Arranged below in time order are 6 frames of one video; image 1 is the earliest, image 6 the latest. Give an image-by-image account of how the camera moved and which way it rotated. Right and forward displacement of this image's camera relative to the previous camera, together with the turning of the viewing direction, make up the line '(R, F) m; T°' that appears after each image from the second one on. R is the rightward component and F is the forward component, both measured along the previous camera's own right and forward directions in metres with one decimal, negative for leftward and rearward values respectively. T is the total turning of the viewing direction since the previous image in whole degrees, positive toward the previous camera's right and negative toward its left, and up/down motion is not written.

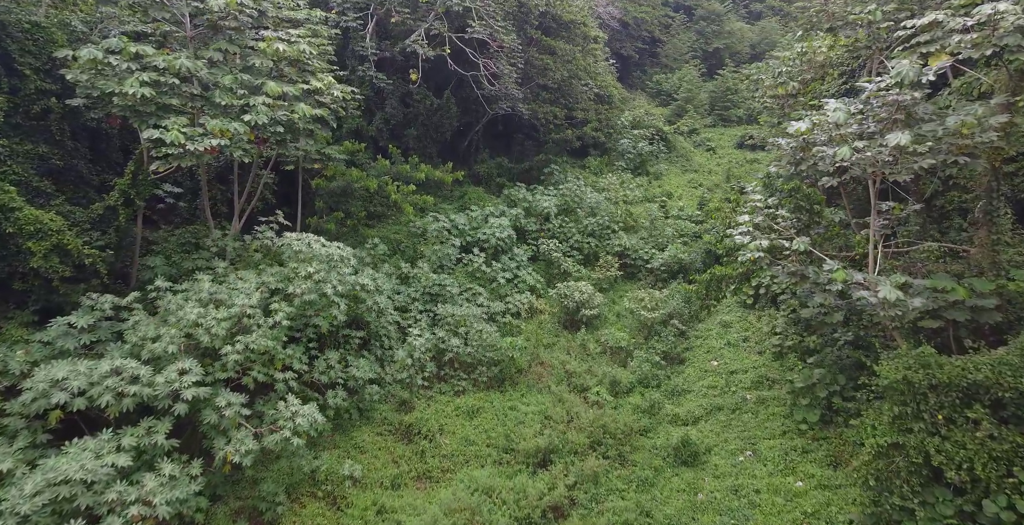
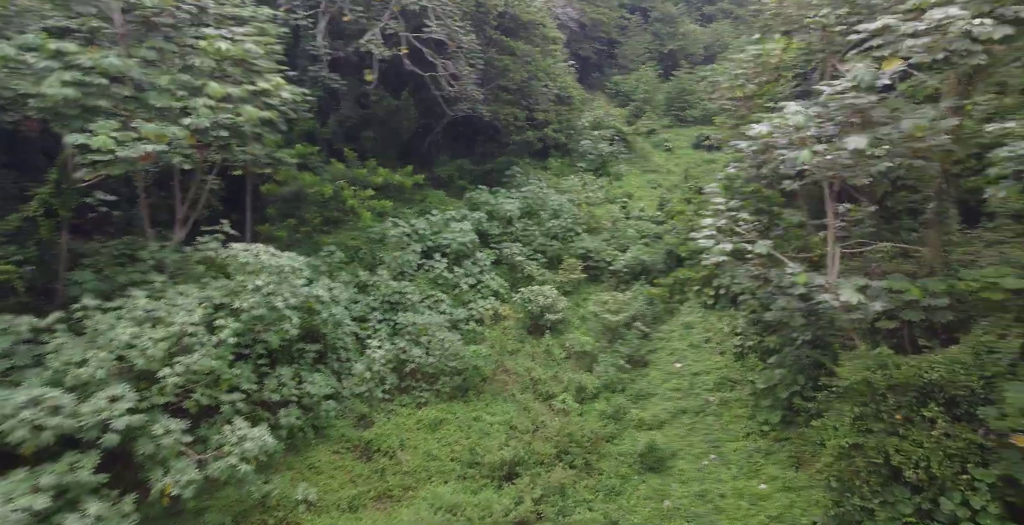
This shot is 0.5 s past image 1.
(0.0, +0.1) m; +4°
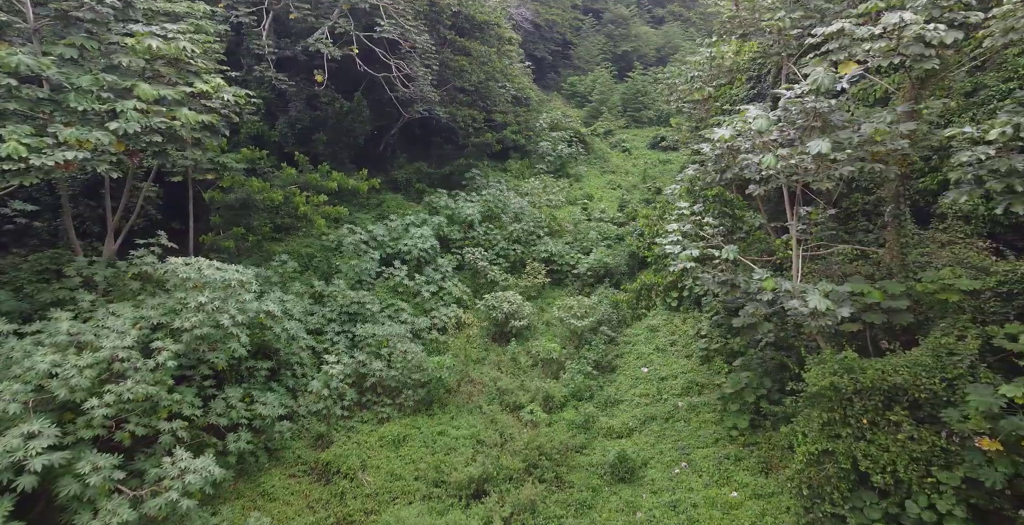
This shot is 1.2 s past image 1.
(0.0, +0.2) m; +4°
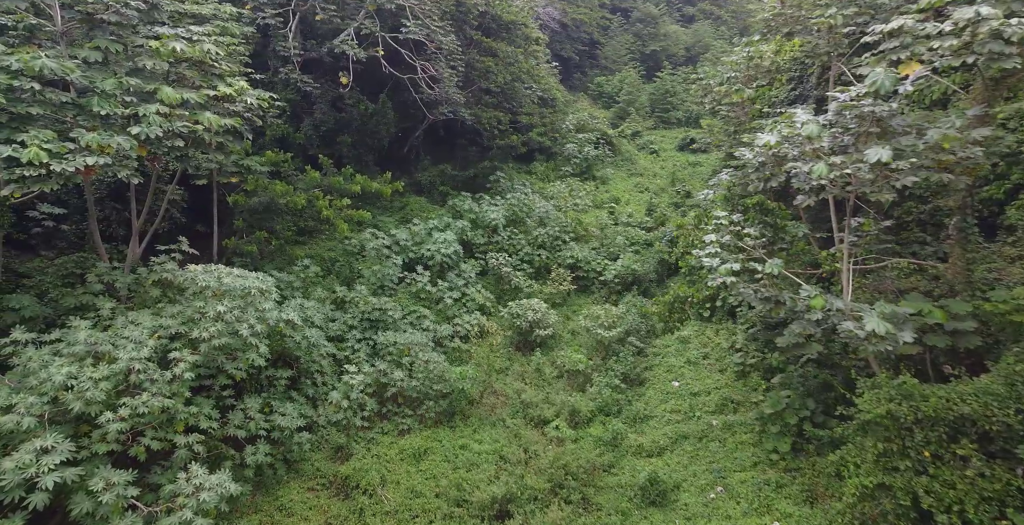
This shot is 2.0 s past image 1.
(0.0, +0.2) m; -2°
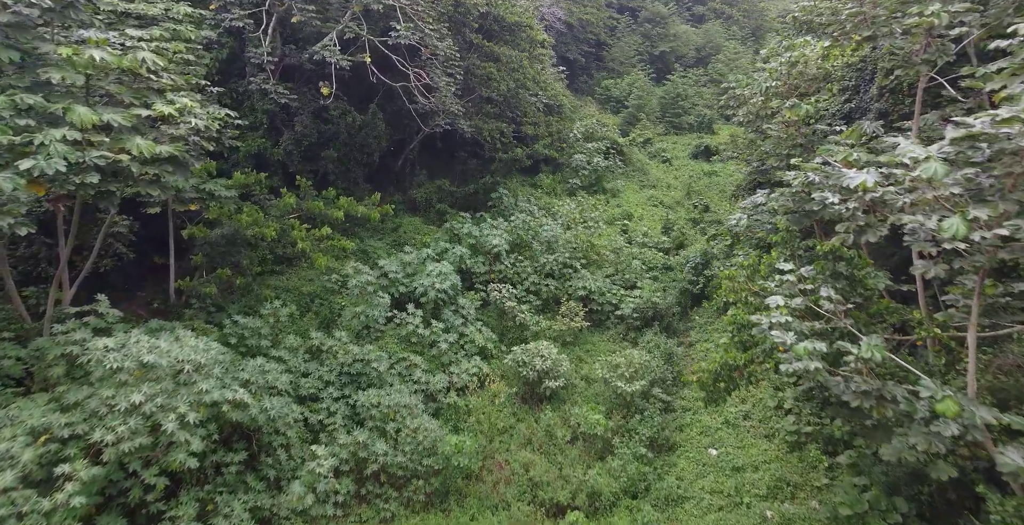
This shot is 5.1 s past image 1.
(0.0, +1.1) m; 0°
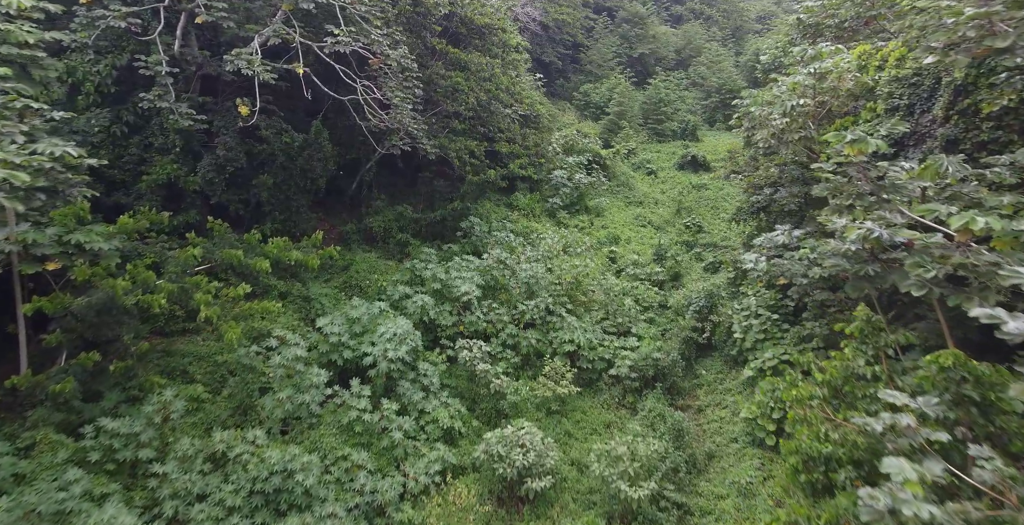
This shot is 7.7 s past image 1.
(+0.1, +1.4) m; +2°
